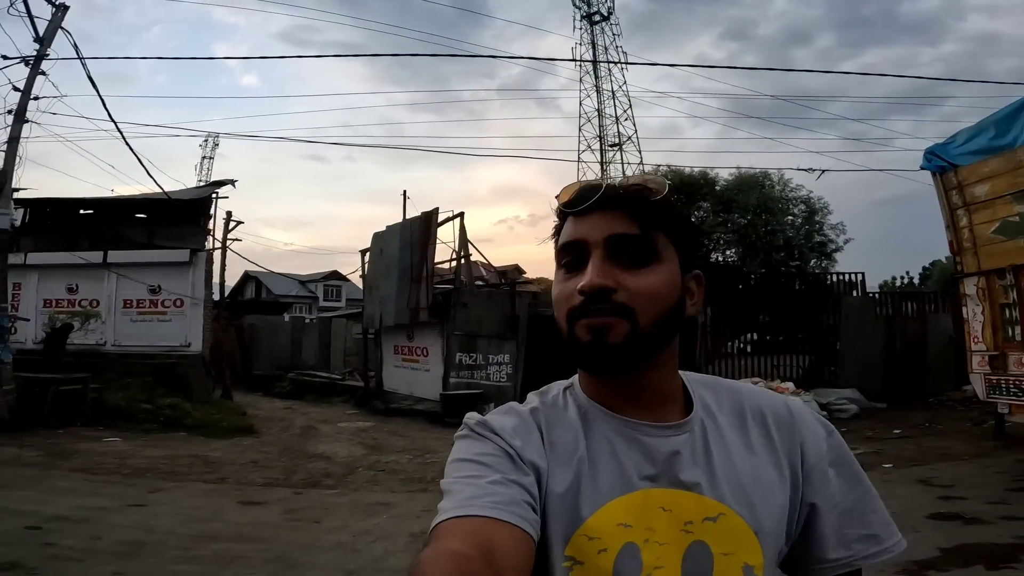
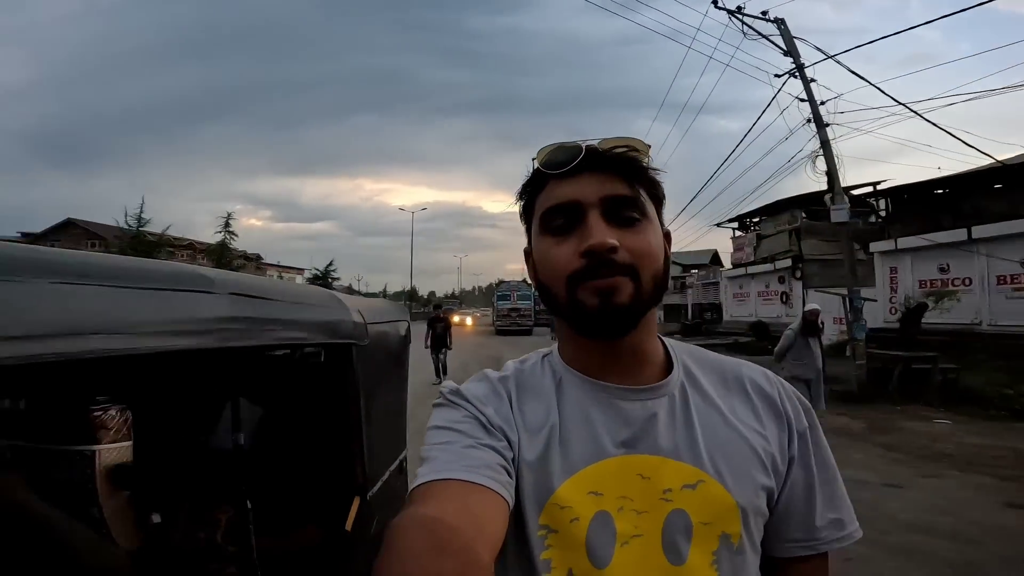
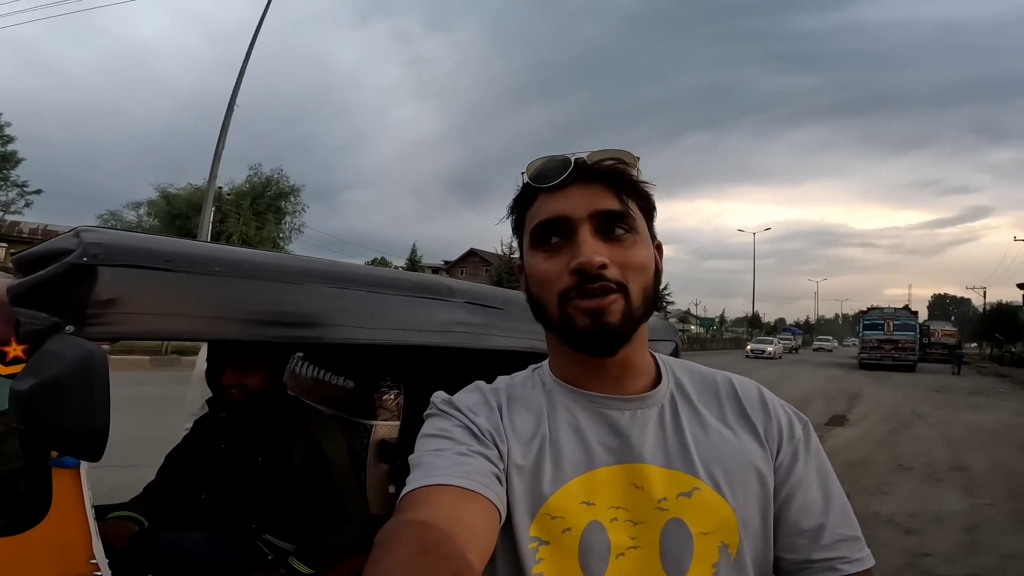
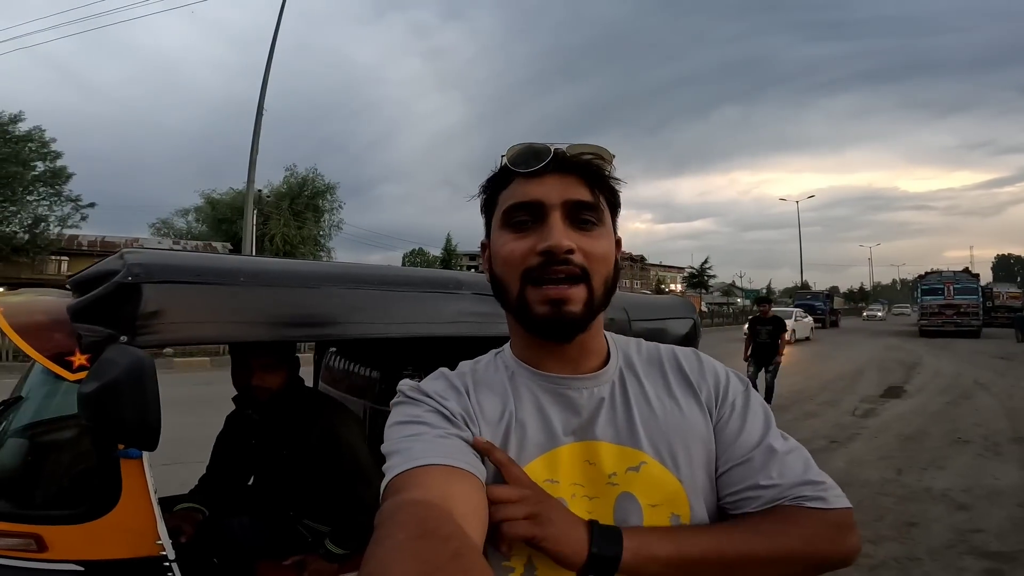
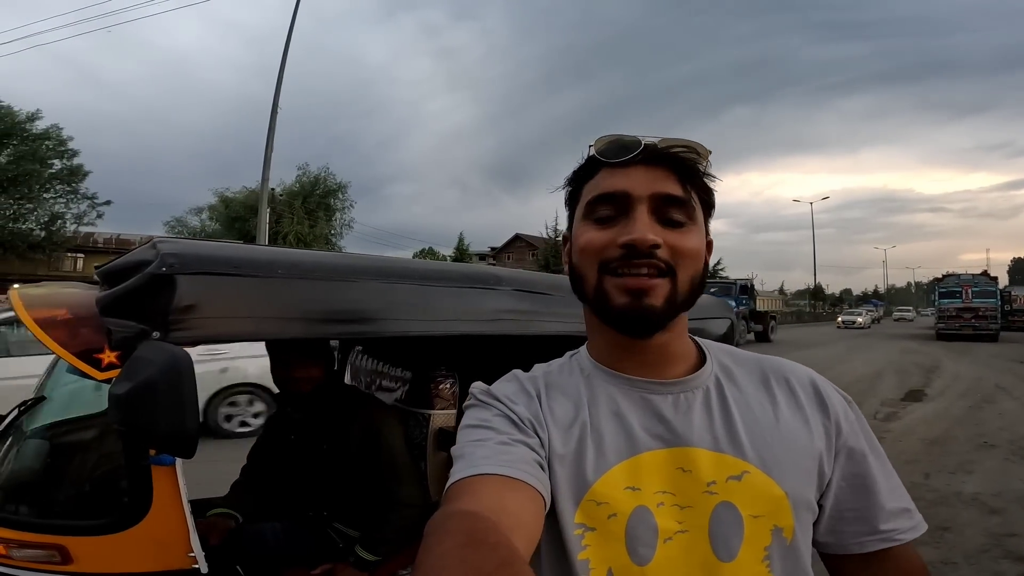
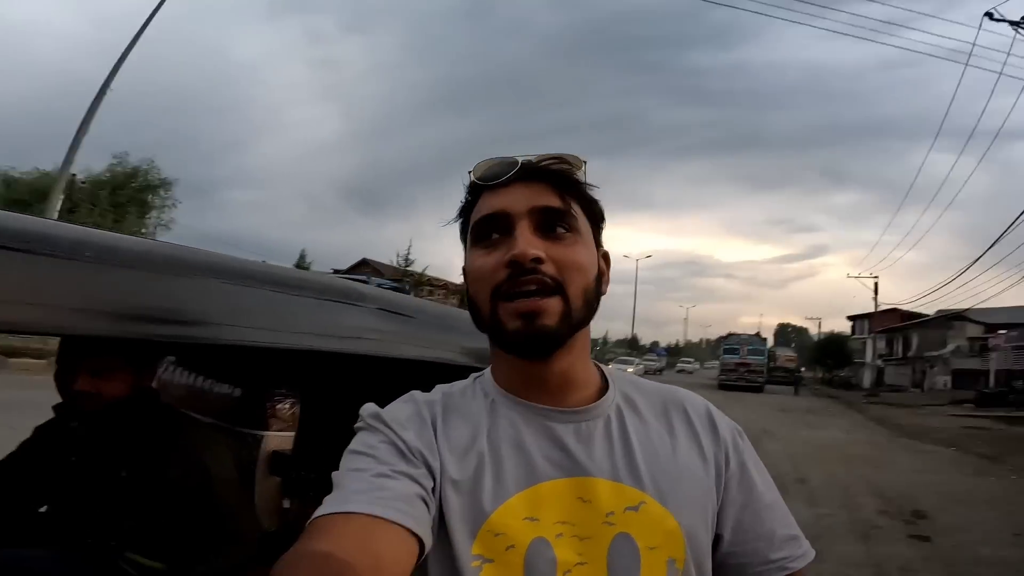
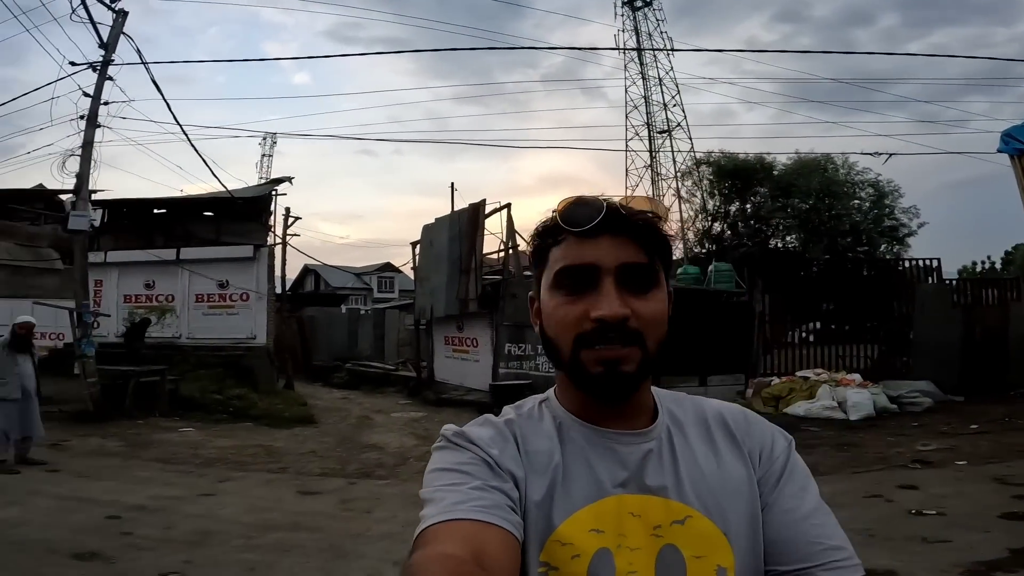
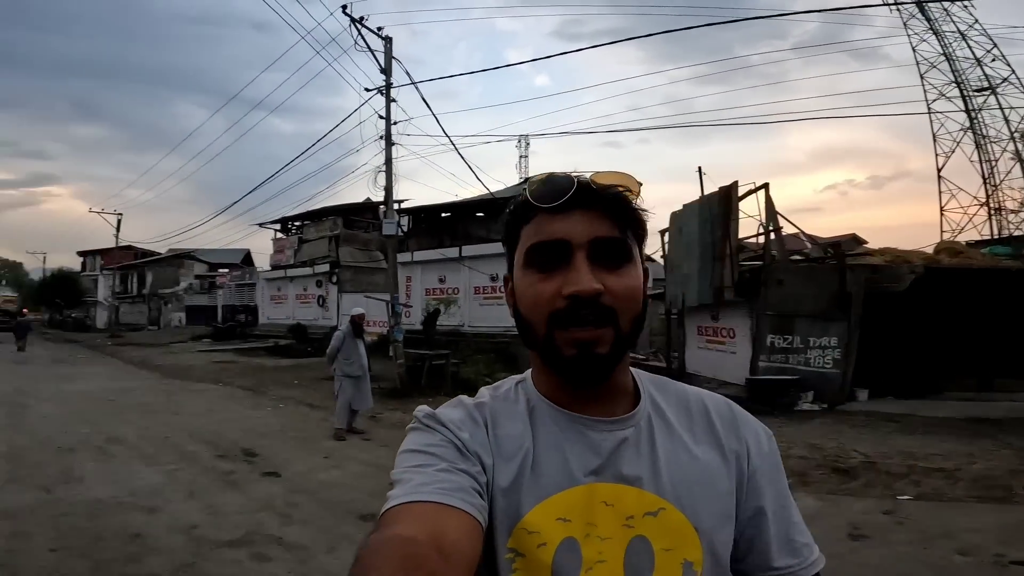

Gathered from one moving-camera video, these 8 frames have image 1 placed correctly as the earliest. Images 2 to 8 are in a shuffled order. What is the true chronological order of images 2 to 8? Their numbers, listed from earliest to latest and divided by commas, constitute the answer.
7, 8, 2, 4, 5, 3, 6
